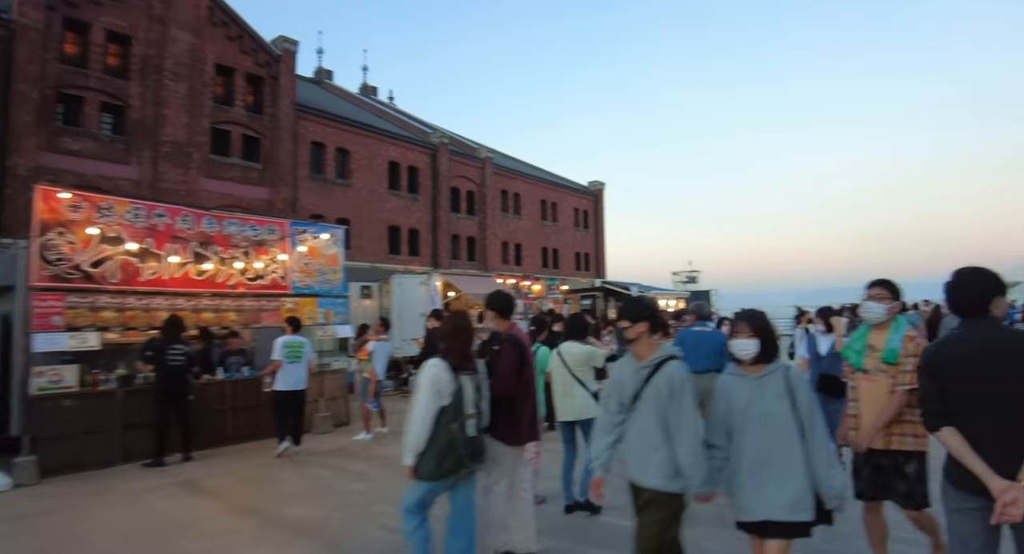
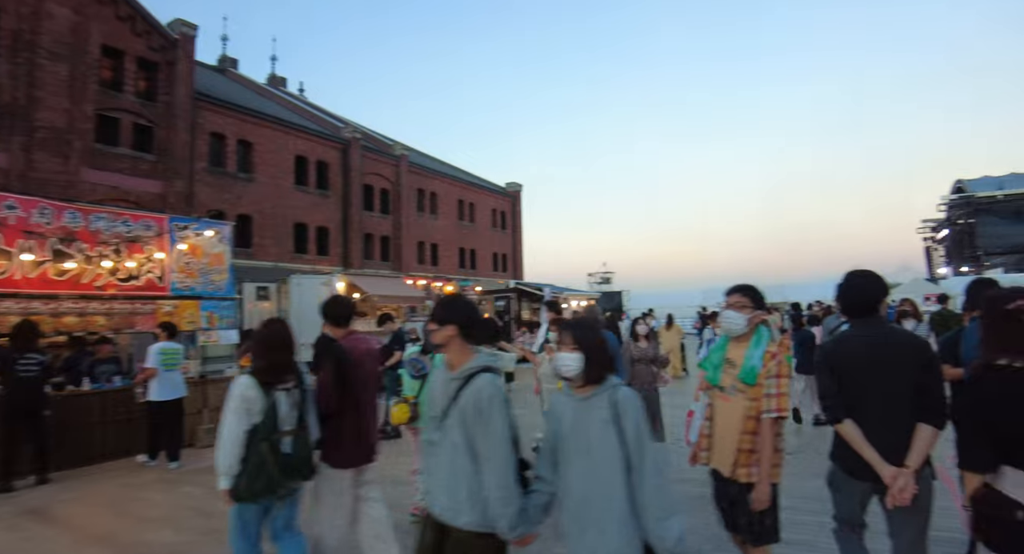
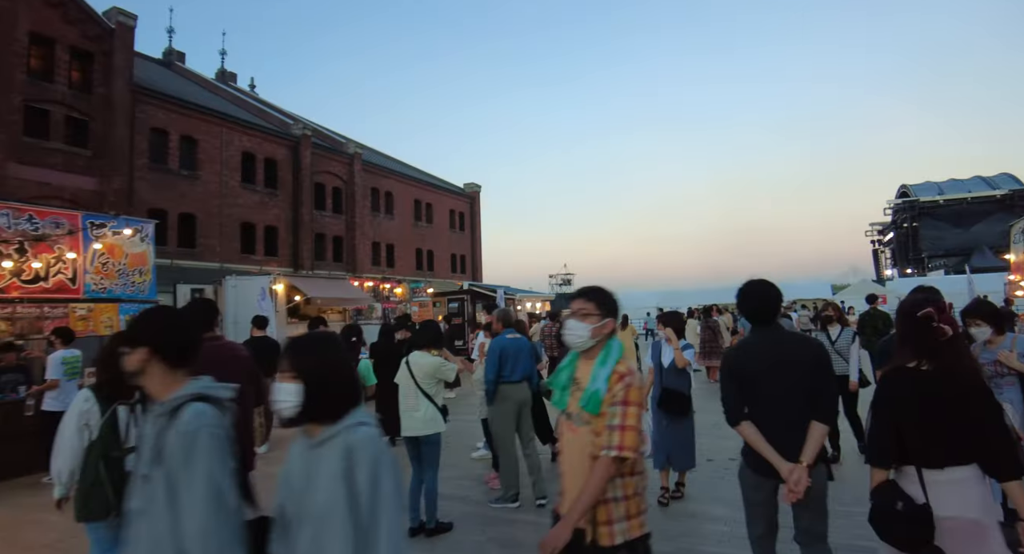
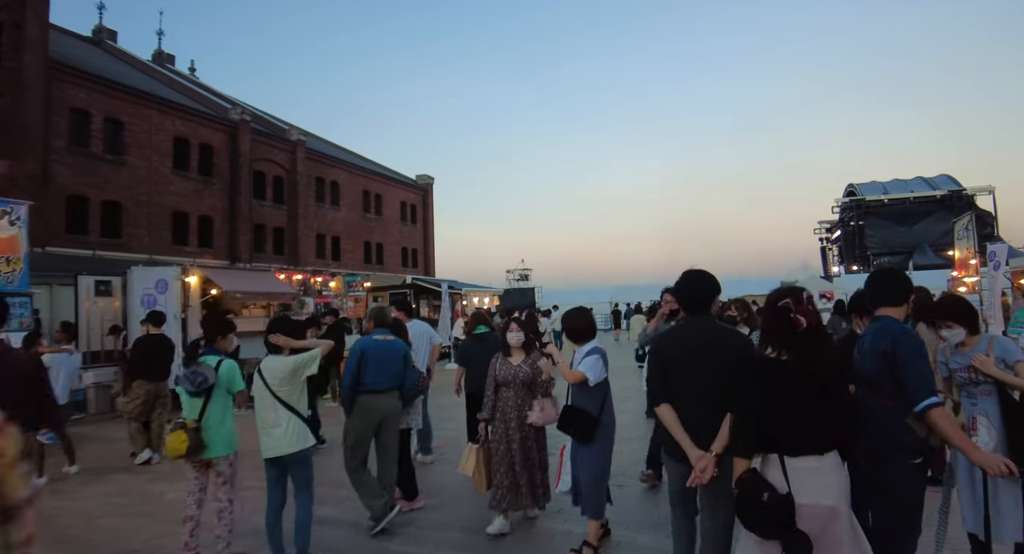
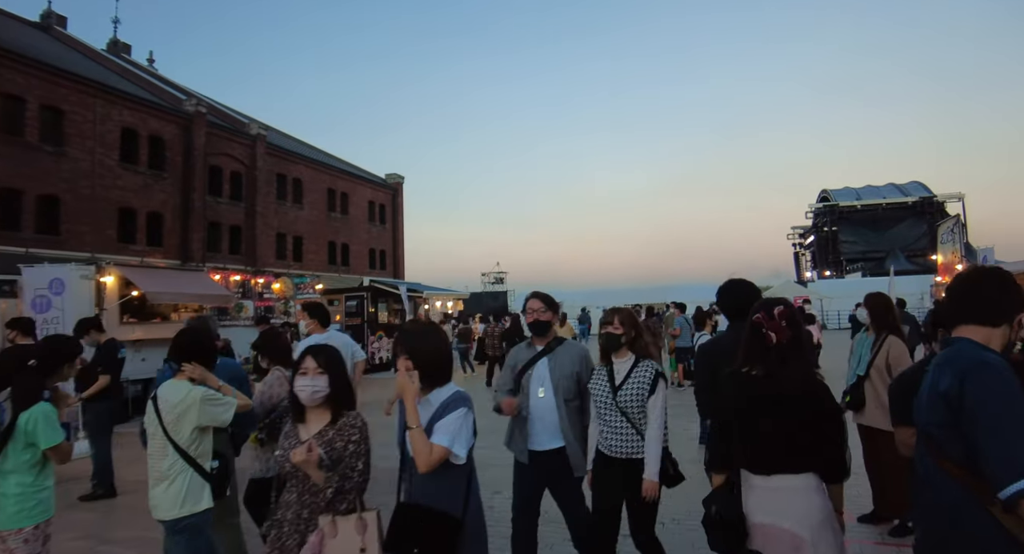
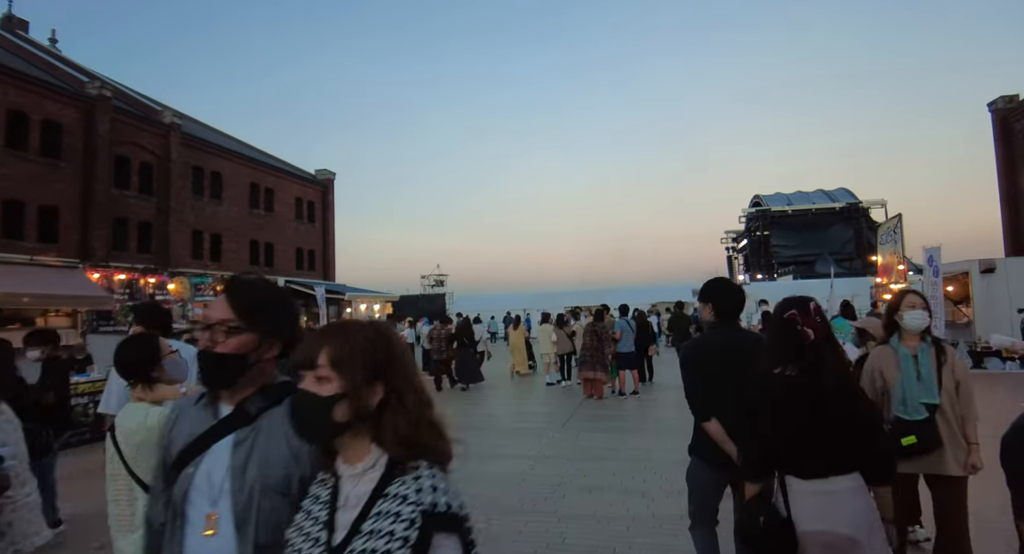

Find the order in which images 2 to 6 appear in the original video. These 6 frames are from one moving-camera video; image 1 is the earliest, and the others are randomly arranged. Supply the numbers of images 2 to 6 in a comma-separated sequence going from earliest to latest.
2, 3, 4, 5, 6
